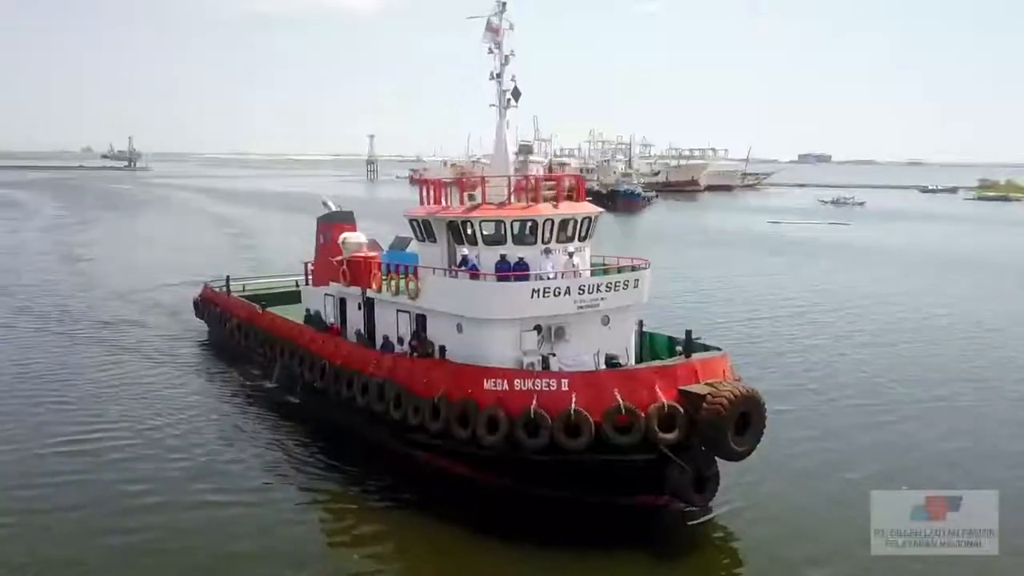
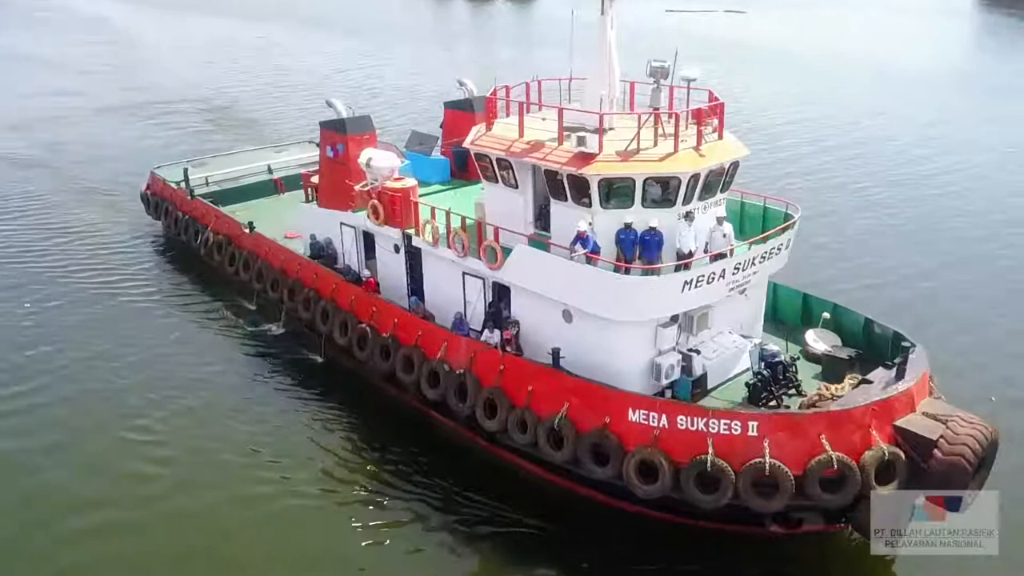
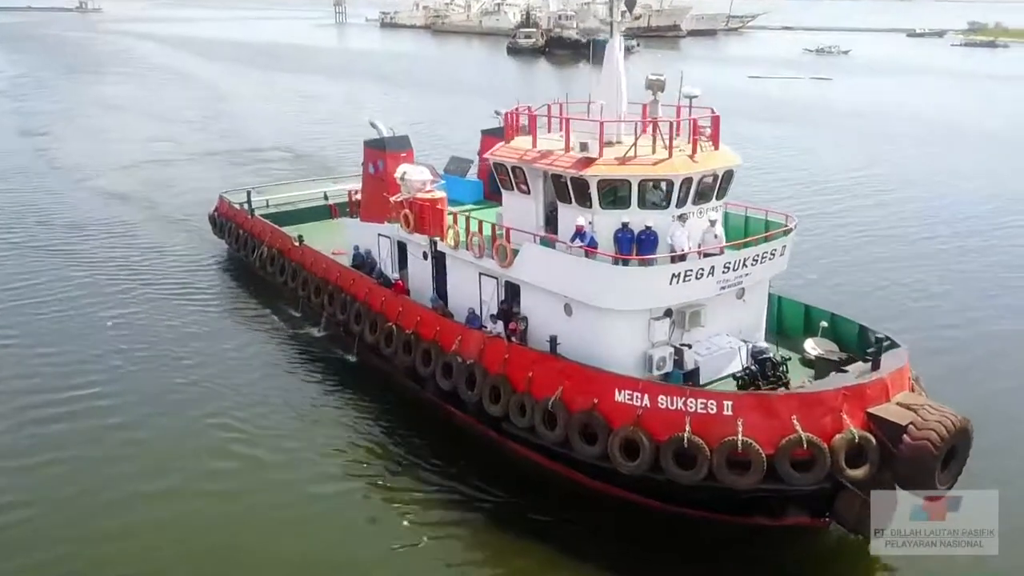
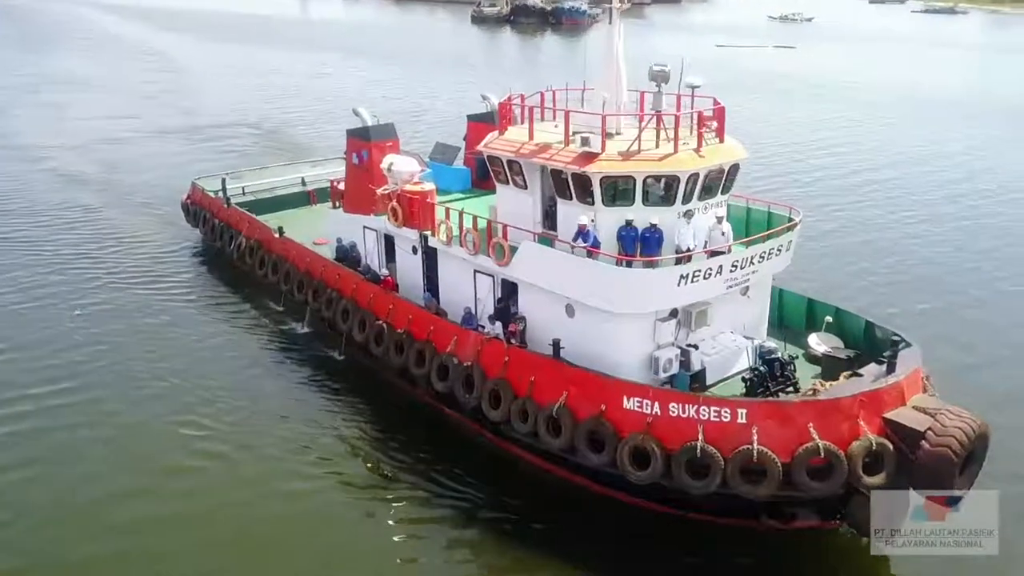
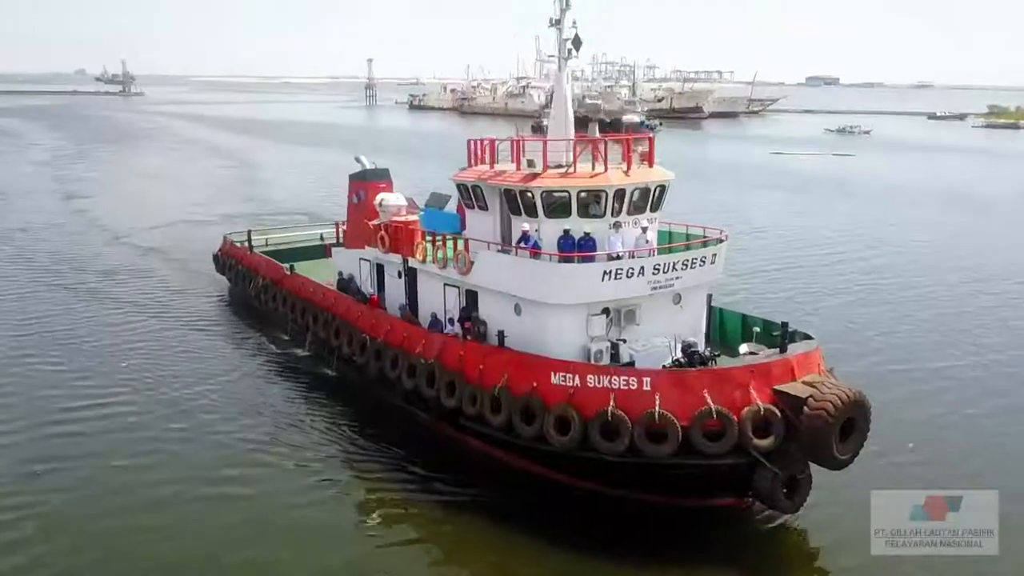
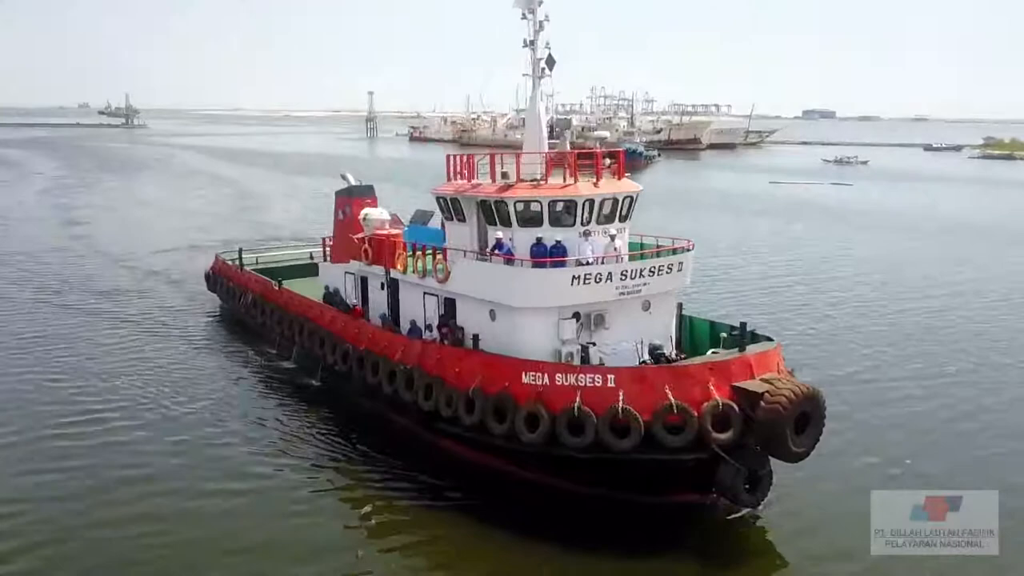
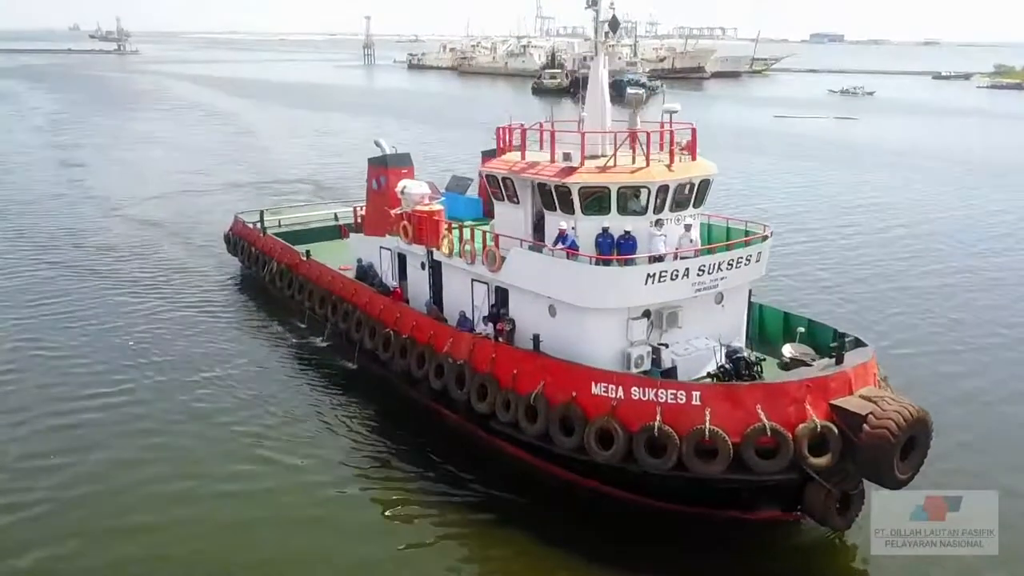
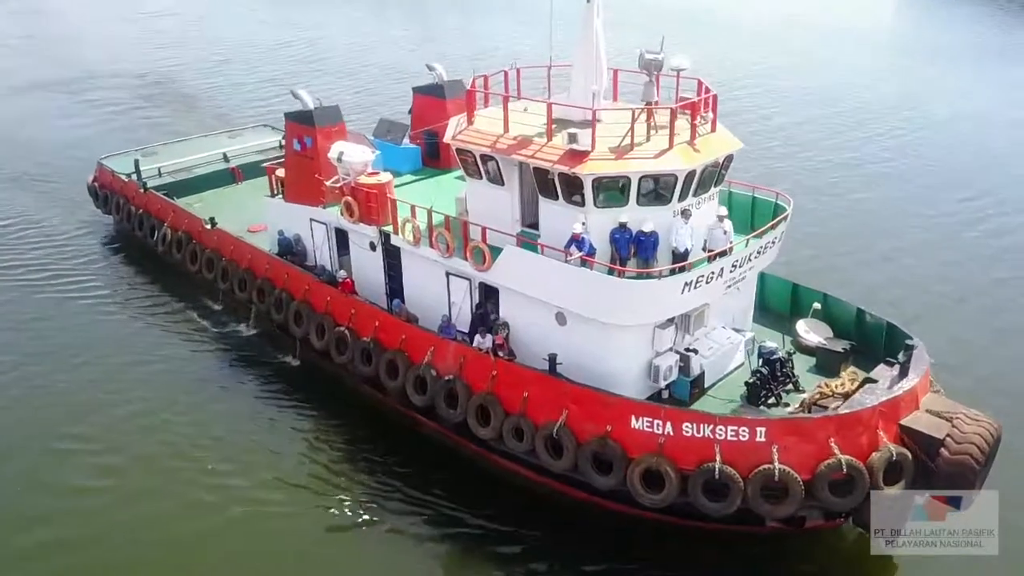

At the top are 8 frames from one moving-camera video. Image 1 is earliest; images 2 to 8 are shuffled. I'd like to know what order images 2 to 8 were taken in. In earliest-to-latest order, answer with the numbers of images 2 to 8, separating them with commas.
6, 5, 7, 3, 4, 2, 8
